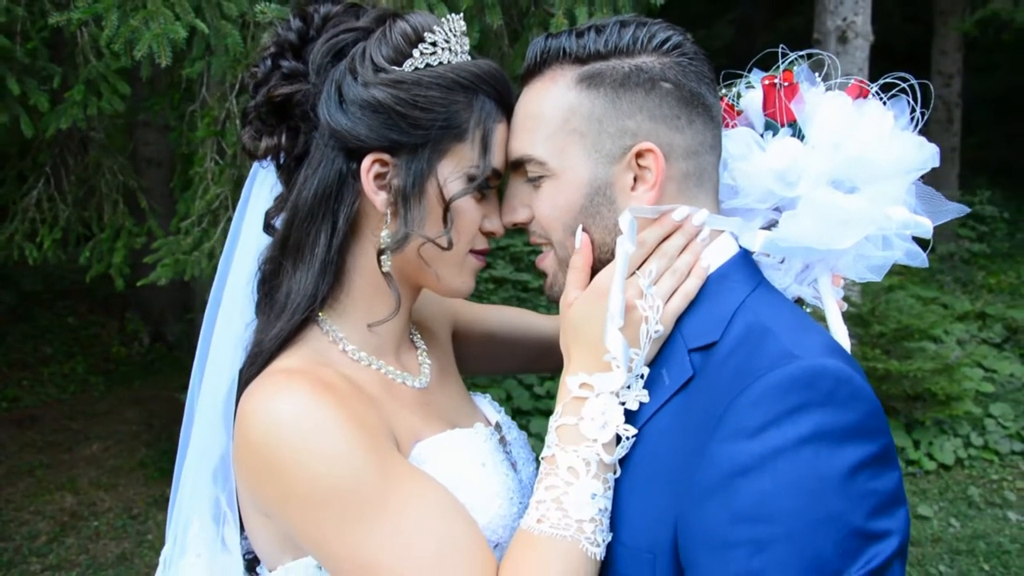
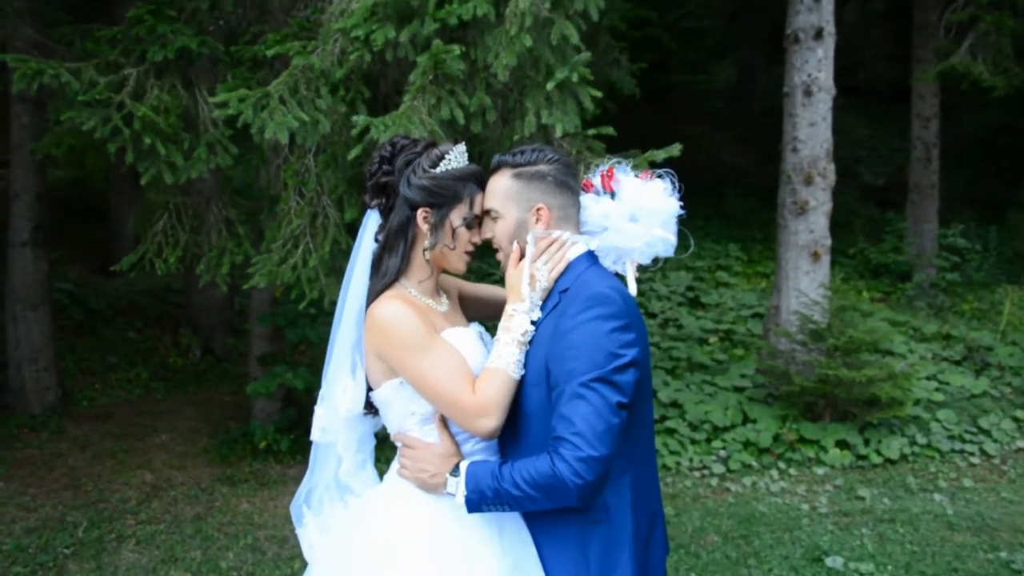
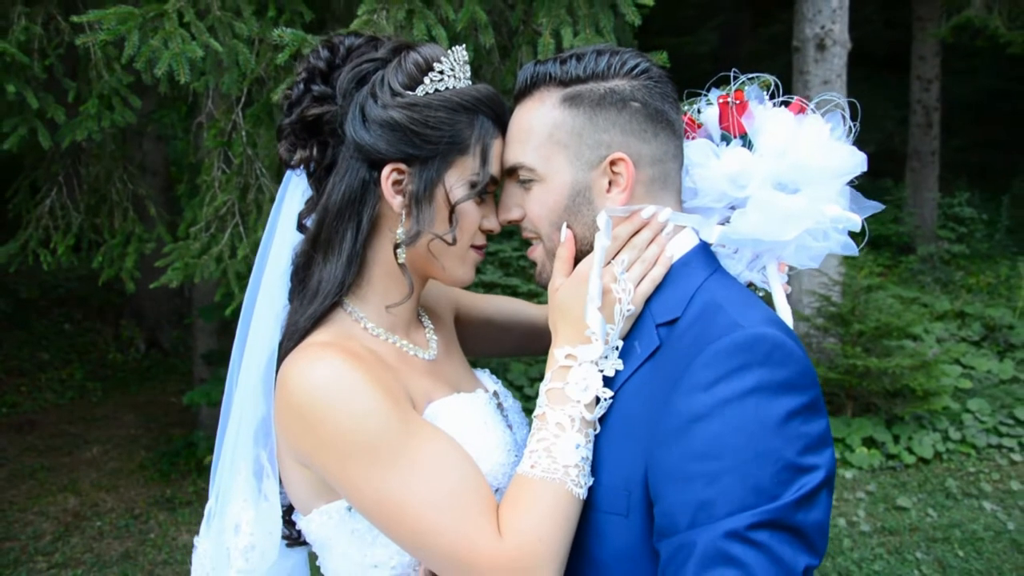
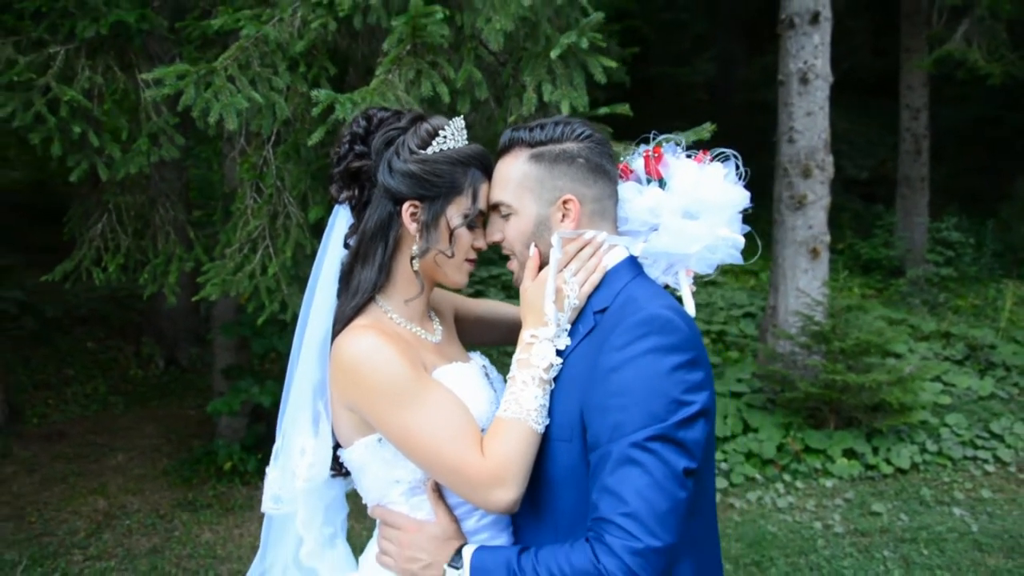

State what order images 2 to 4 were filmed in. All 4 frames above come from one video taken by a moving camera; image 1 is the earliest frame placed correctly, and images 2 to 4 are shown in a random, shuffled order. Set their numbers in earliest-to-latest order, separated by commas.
3, 4, 2
